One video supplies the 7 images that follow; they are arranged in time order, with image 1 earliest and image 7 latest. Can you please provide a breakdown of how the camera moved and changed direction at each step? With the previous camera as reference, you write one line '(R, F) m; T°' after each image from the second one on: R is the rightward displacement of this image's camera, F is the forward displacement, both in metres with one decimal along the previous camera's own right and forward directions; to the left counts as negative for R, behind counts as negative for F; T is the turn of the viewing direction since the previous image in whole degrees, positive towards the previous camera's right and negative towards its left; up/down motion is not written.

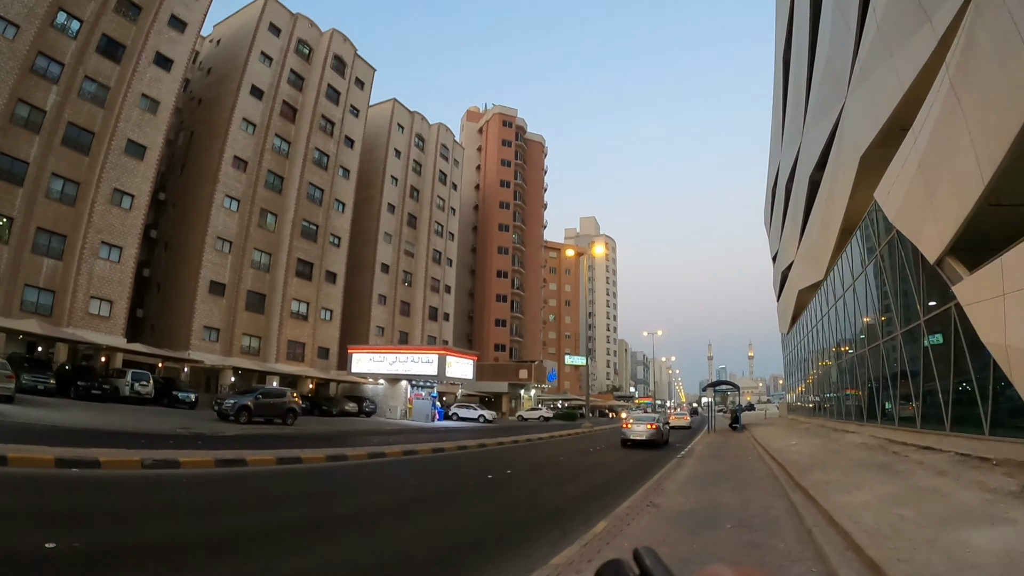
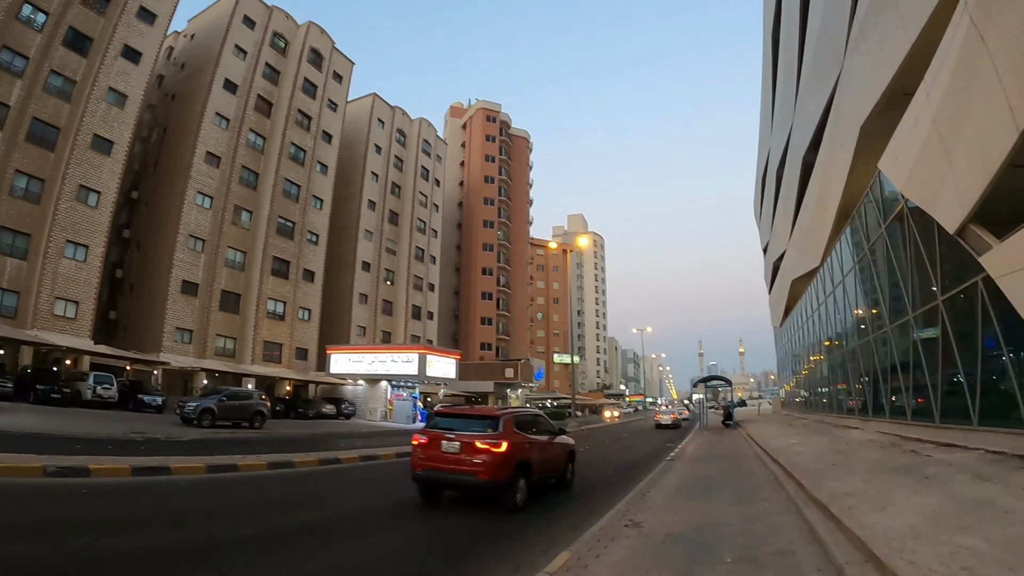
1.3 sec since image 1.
(+0.5, +1.4) m; +1°
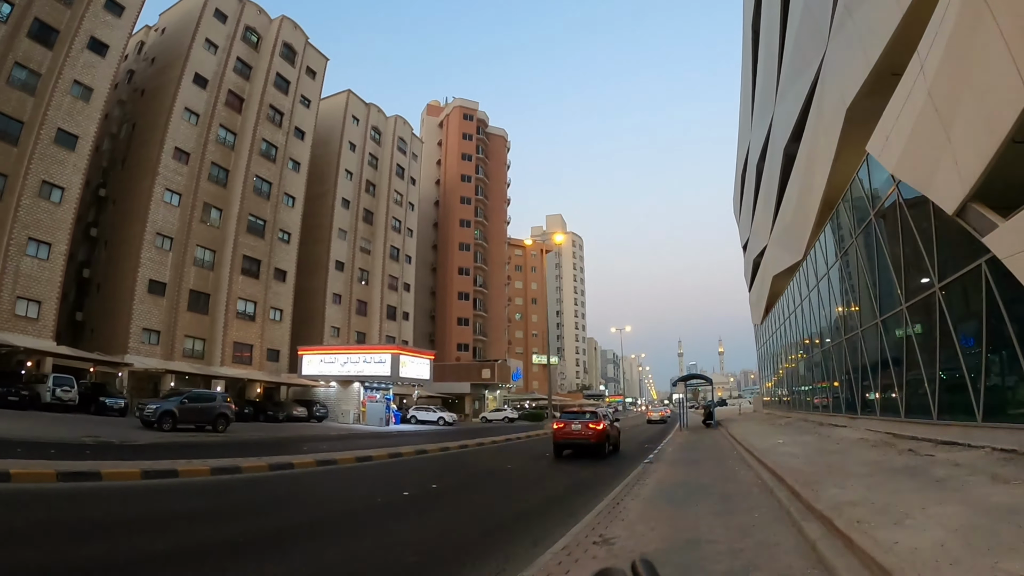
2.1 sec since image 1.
(+0.3, +0.8) m; +2°
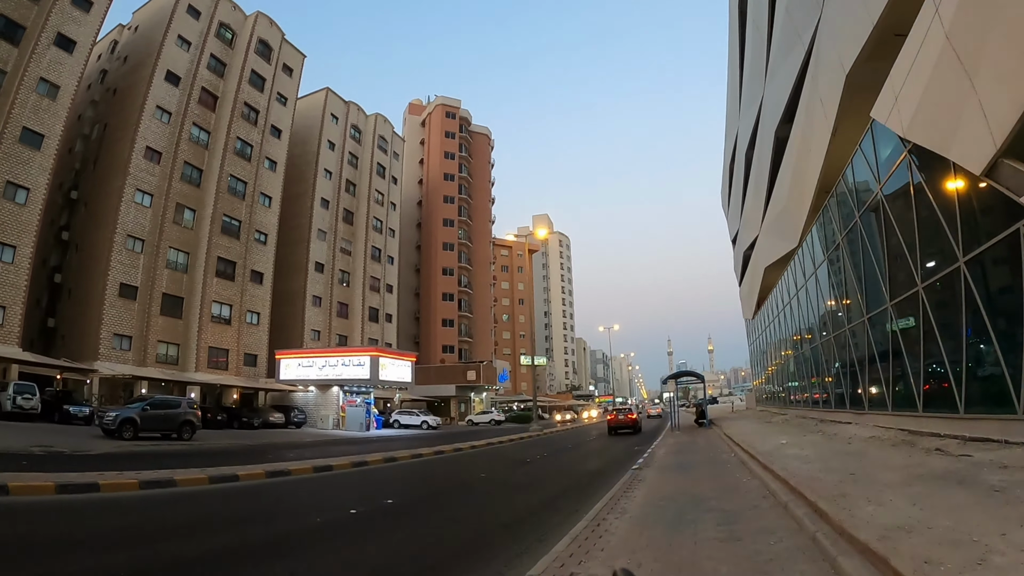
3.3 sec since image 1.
(+0.3, +1.1) m; +1°
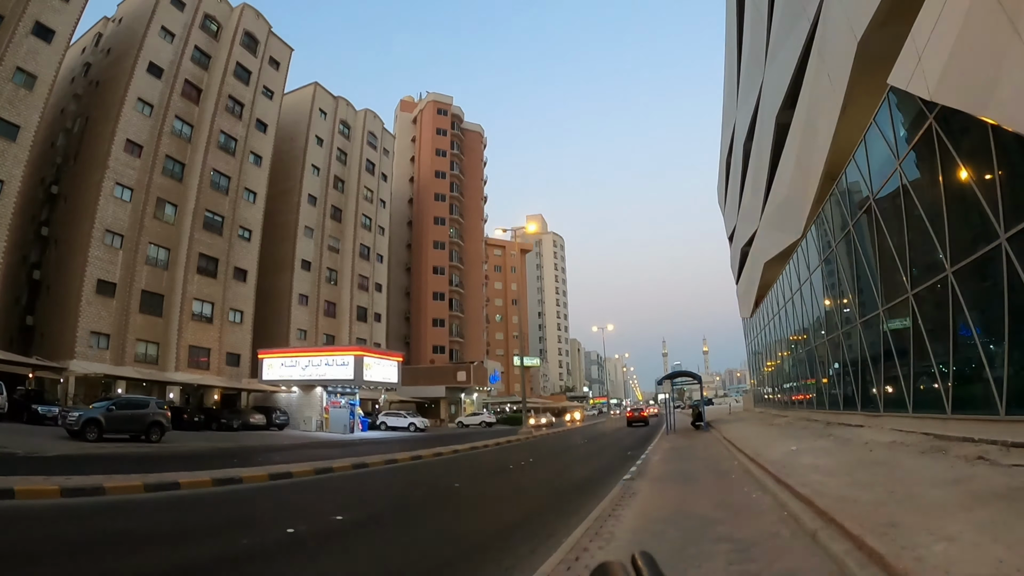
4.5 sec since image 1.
(+0.3, +1.0) m; +1°
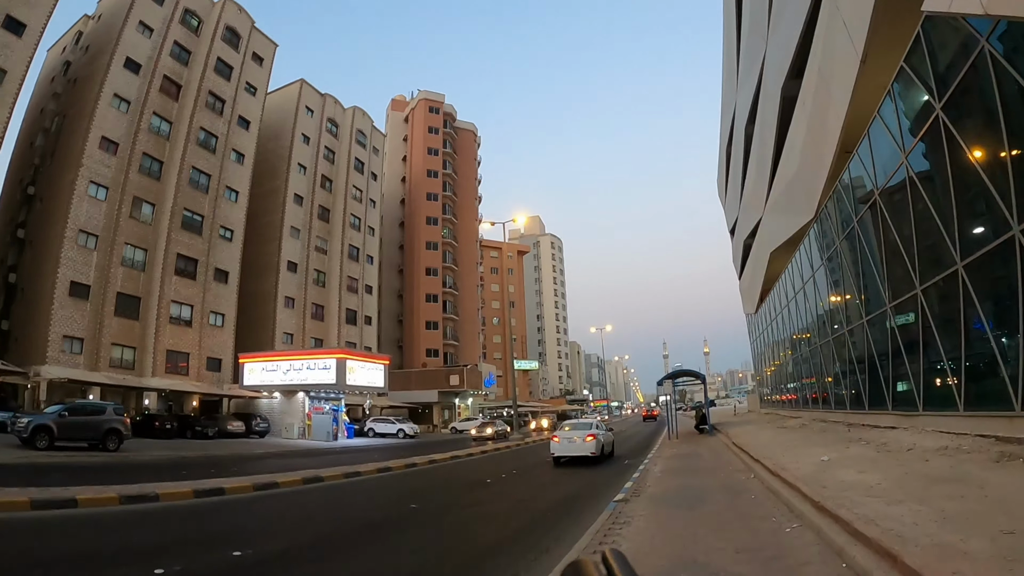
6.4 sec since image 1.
(+0.4, +1.5) m; 0°
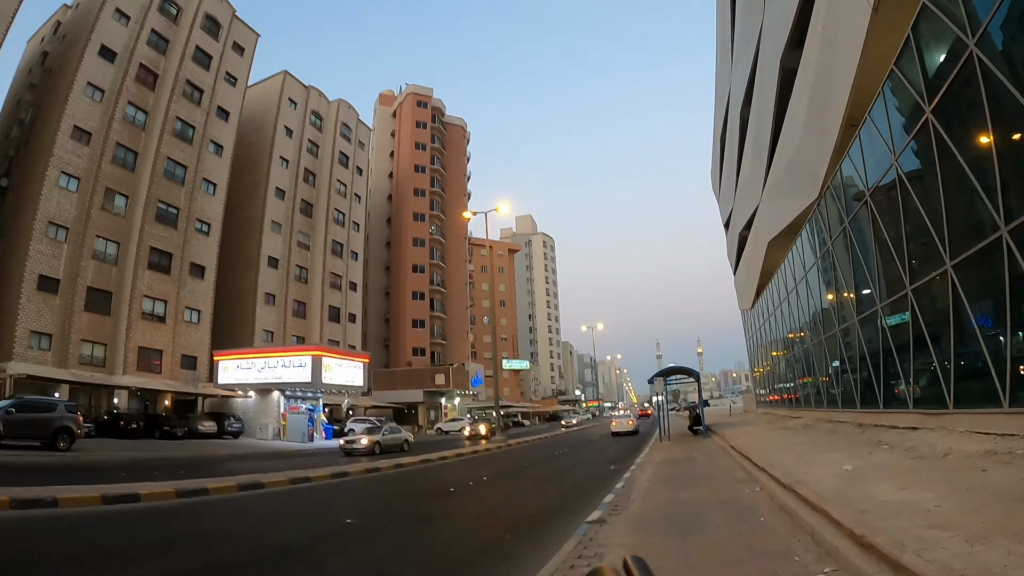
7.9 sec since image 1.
(+0.4, +1.3) m; +1°
